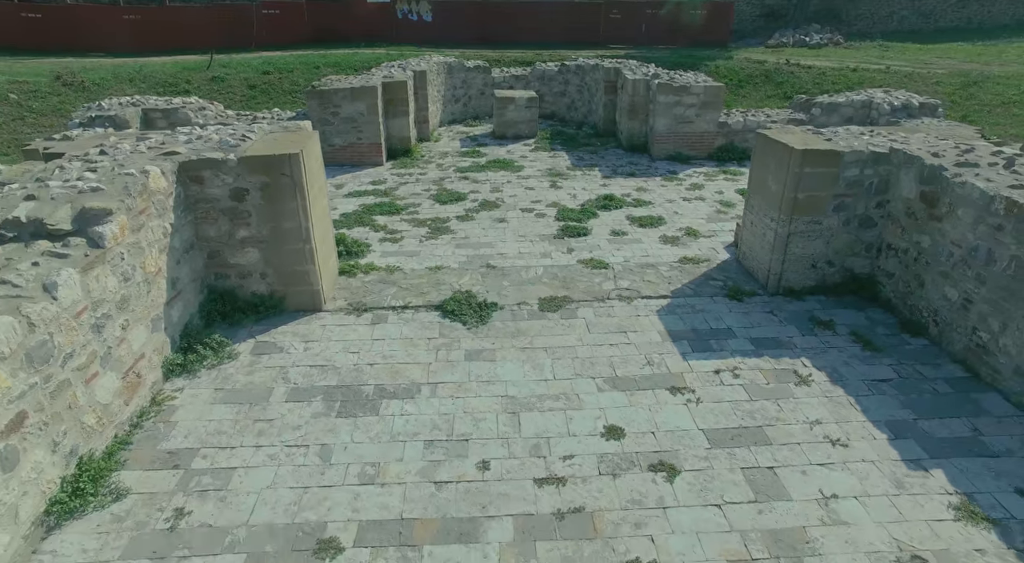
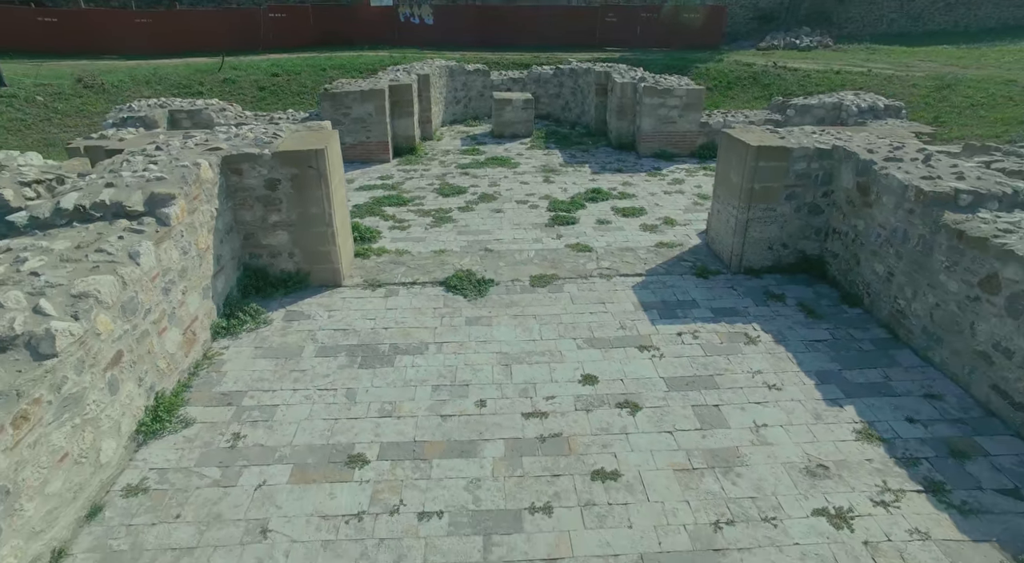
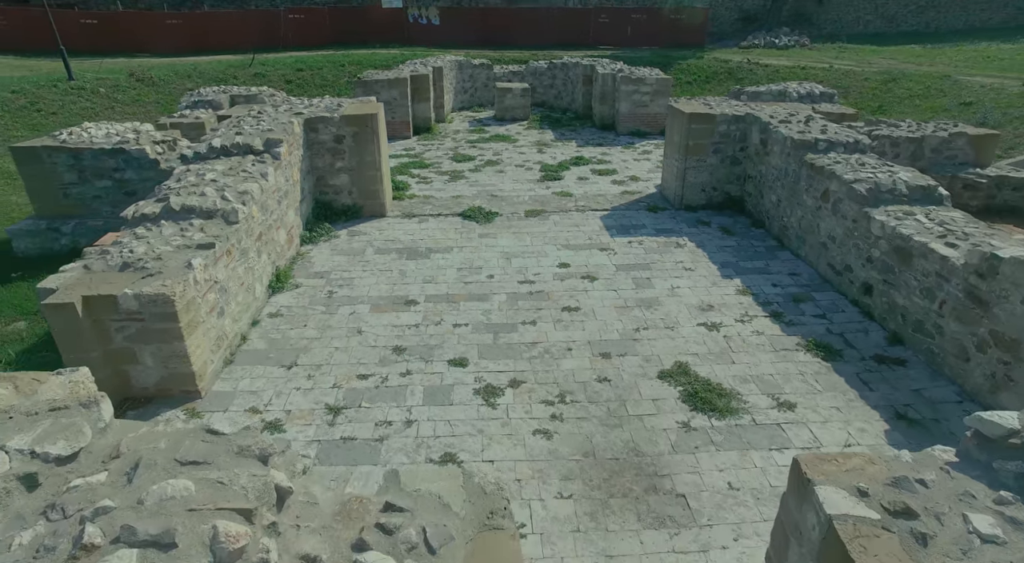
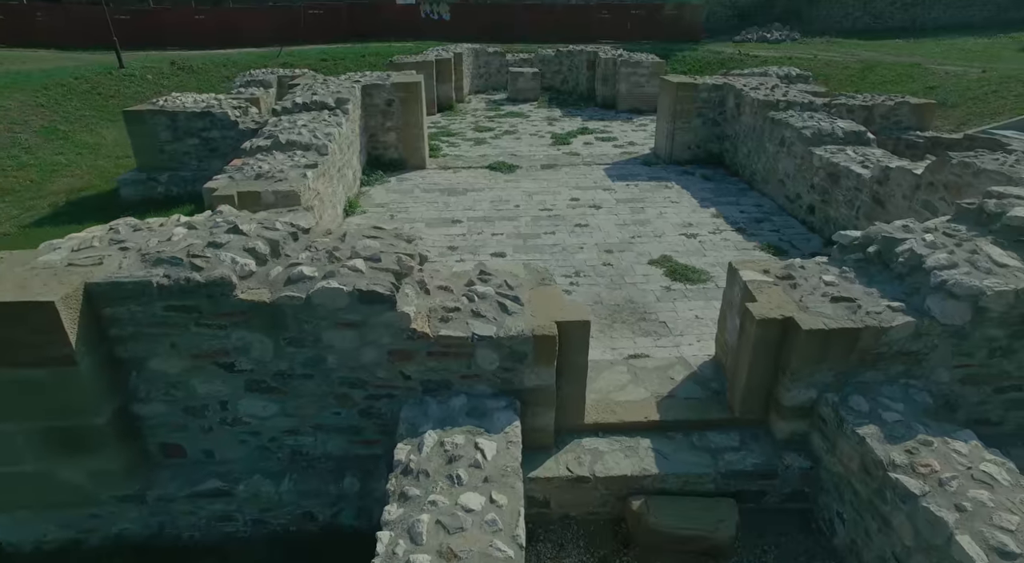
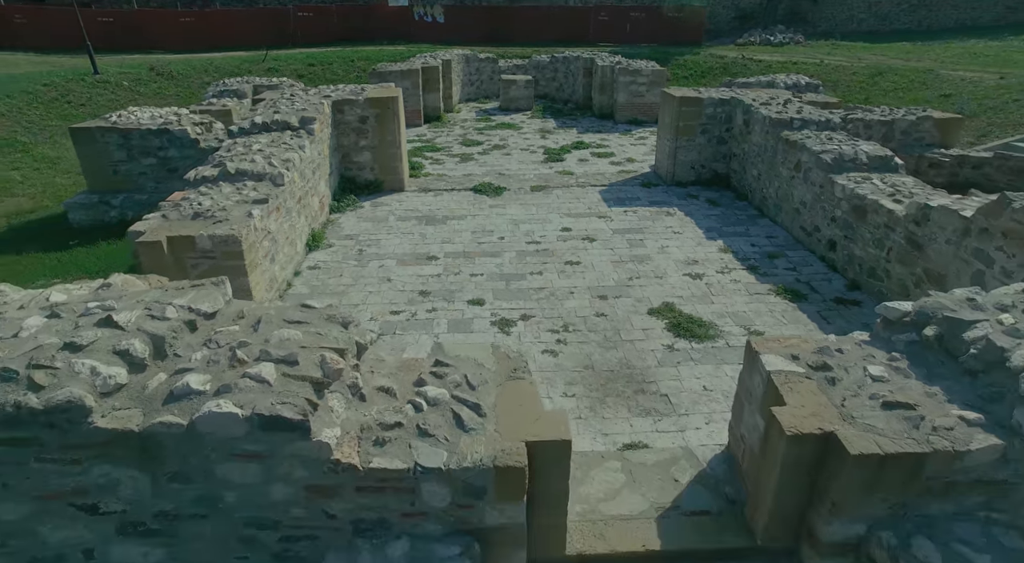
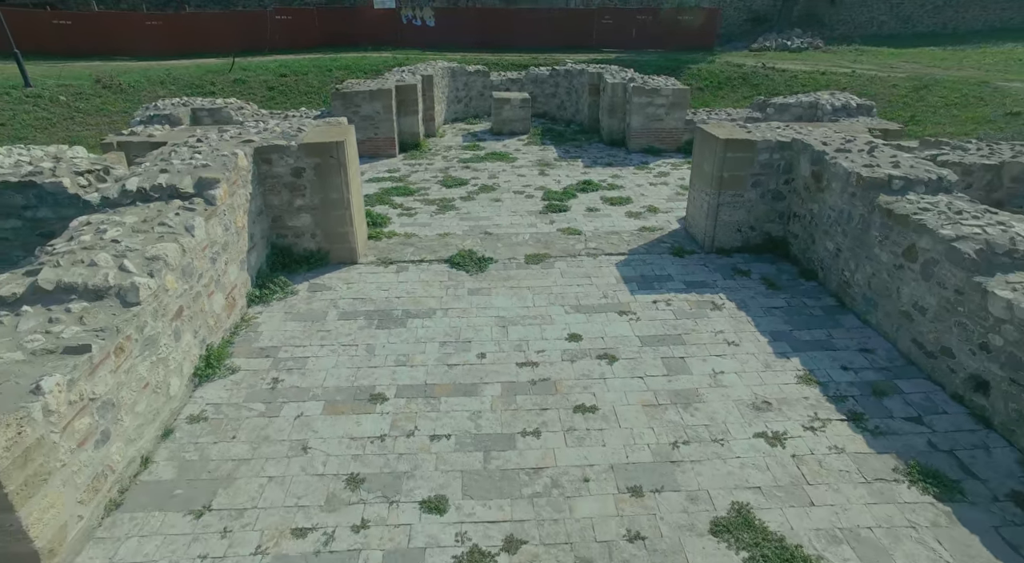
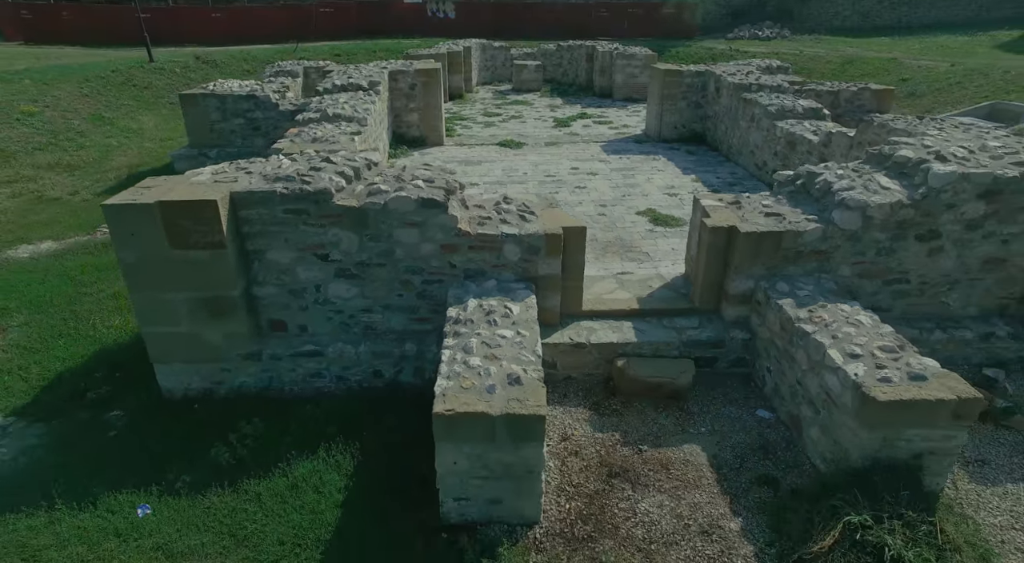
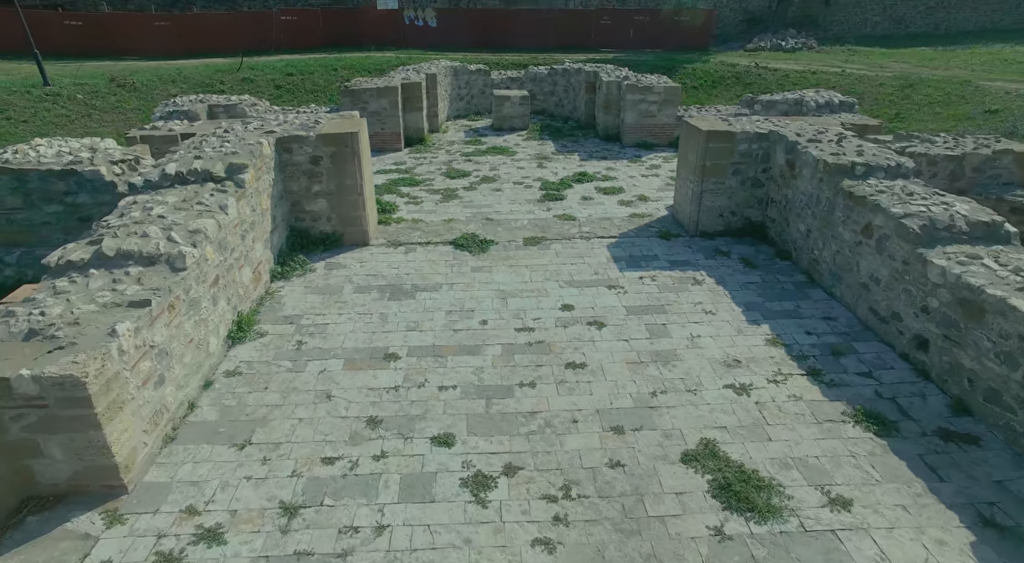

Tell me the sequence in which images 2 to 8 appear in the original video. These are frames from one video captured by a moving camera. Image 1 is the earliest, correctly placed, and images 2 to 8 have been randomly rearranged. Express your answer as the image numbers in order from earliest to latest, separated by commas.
2, 6, 8, 3, 5, 4, 7
